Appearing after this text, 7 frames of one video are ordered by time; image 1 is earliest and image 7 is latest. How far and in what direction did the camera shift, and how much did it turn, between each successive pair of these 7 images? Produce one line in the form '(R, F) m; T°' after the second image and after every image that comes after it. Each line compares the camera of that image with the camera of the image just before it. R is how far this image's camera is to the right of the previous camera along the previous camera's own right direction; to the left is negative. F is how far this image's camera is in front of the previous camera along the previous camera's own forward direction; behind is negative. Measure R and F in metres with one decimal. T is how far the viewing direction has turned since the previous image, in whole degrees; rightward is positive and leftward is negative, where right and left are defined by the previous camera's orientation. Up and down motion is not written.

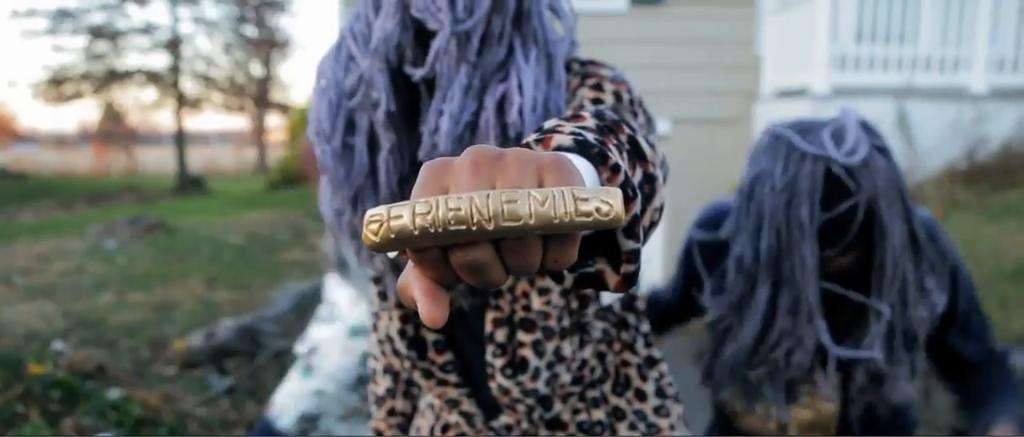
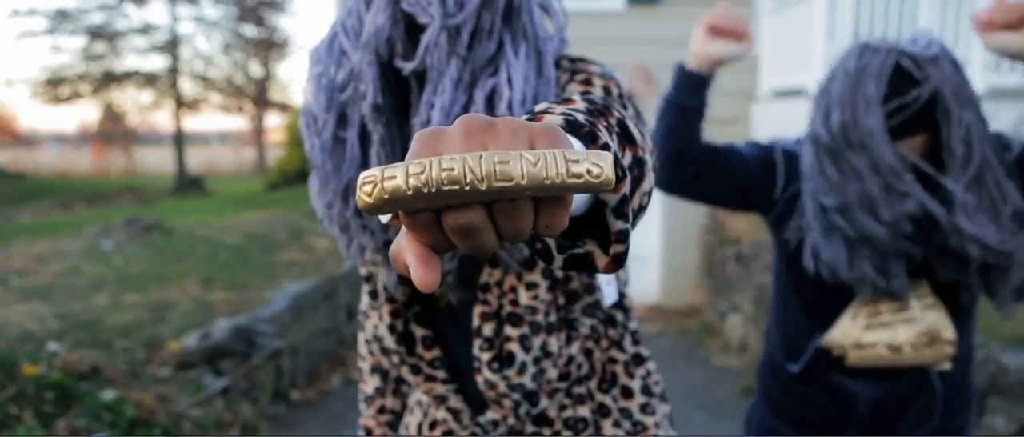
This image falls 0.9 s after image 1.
(0.0, 0.0) m; 0°
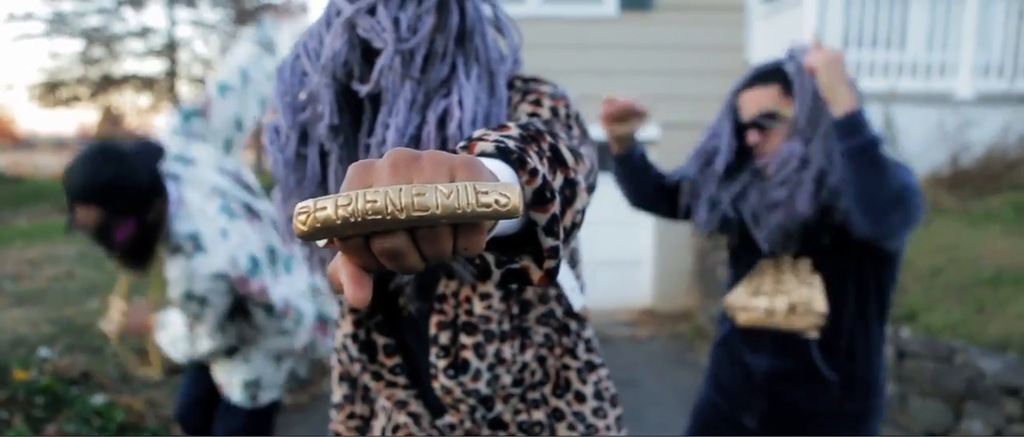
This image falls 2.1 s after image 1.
(+0.1, -0.1) m; 0°
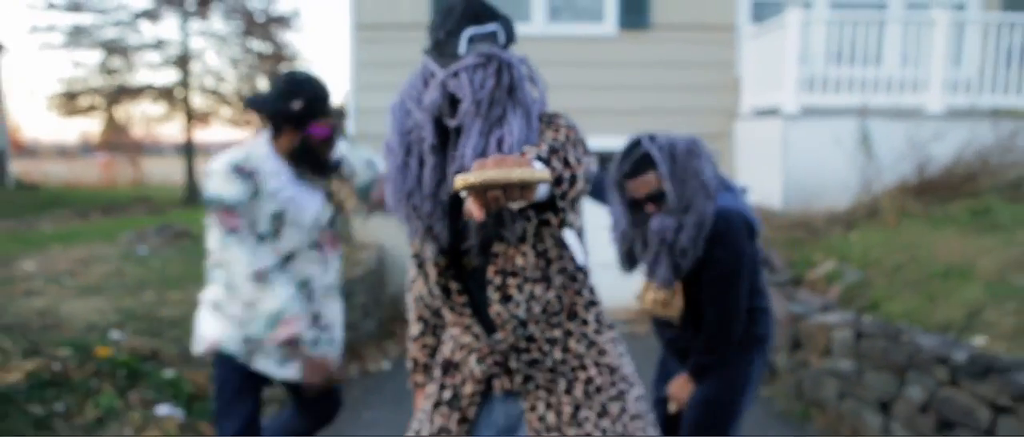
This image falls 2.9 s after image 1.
(-0.1, -0.7) m; 0°
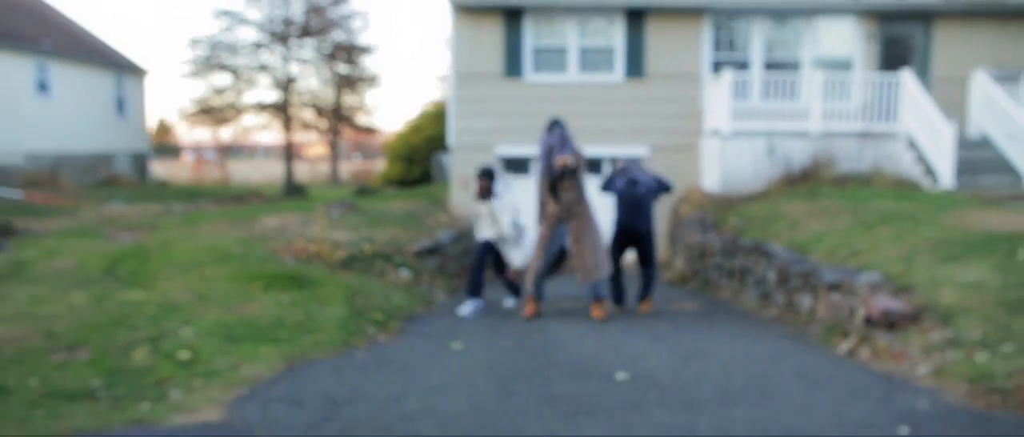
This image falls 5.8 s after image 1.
(-0.2, -5.9) m; -2°
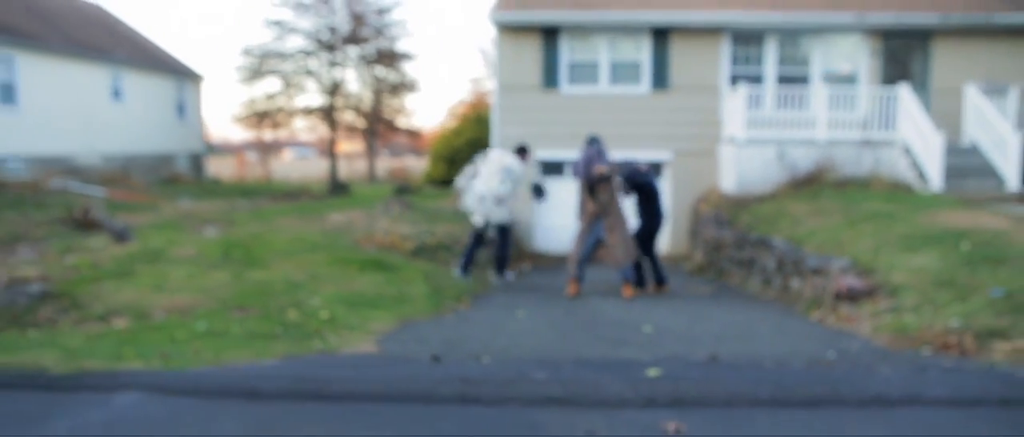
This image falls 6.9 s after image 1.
(-0.3, -1.9) m; -2°
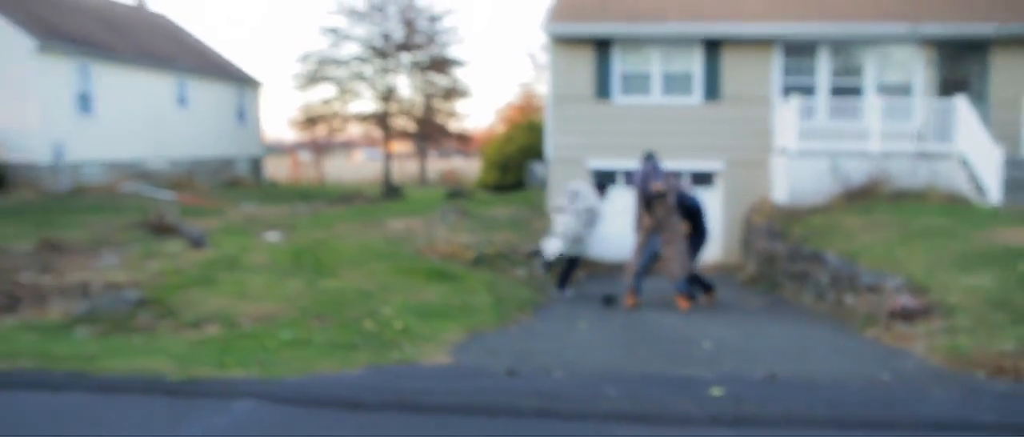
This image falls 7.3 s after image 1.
(-0.2, -0.4) m; -3°
